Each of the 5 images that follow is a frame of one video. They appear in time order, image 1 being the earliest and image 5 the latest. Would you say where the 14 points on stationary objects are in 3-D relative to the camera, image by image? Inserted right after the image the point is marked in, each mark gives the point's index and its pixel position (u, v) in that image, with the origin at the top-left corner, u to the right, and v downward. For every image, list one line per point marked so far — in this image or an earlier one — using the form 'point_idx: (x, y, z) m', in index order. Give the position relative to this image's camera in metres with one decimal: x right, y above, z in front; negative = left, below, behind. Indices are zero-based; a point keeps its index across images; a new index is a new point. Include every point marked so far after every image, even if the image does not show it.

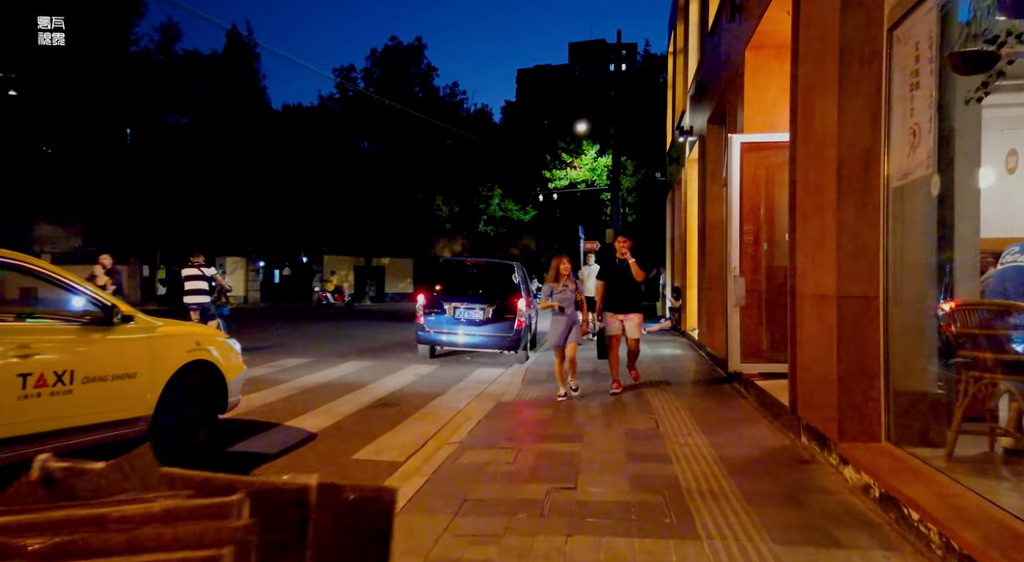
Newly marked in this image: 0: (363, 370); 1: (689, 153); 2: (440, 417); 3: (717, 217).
0: (-2.5, -1.5, +12.3) m
1: (+3.8, +2.8, +16.1) m
2: (-0.8, -1.5, +8.5) m
3: (+3.4, +1.0, +12.3) m
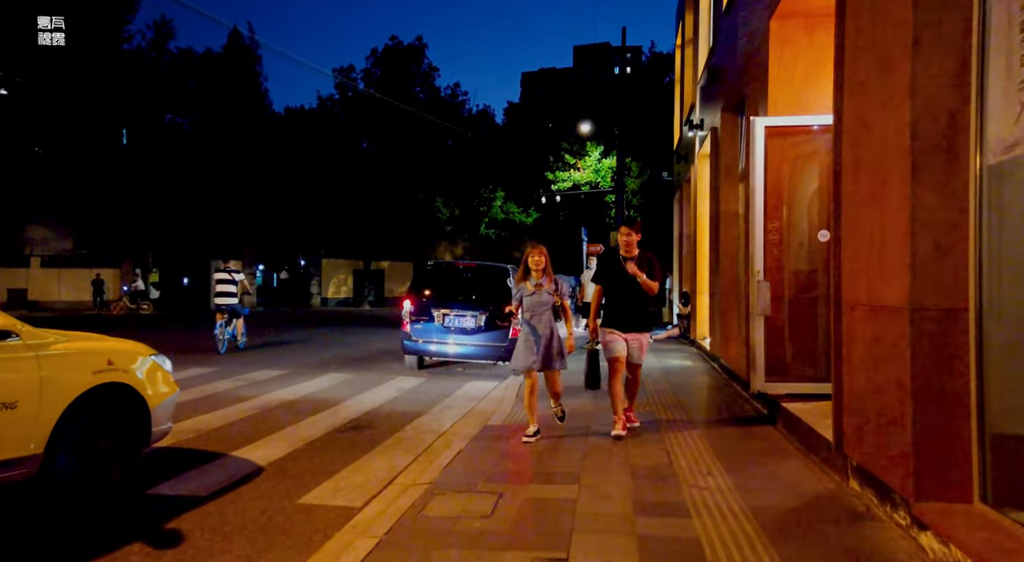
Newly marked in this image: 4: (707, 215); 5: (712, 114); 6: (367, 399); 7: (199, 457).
0: (-2.6, -1.5, +11.2) m
1: (+3.8, +2.7, +15.0) m
2: (-0.9, -1.6, +7.3) m
3: (+3.3, +1.0, +11.1) m
4: (+3.8, +1.3, +14.5) m
5: (+3.4, +2.8, +12.7) m
6: (-1.9, -1.6, +9.8) m
7: (-2.8, -1.5, +6.5) m
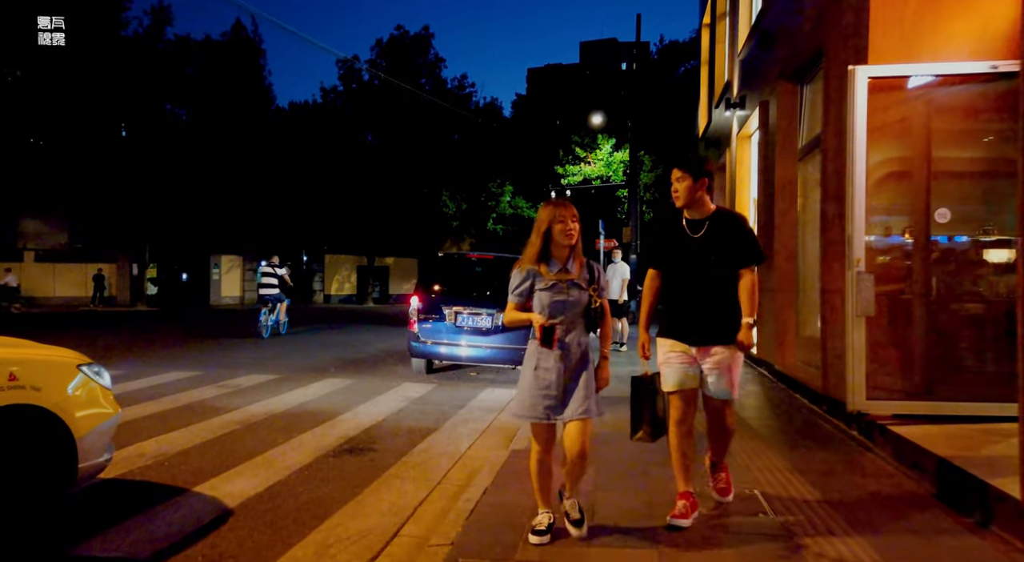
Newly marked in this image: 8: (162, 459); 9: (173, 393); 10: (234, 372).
0: (-2.3, -1.4, +9.8) m
1: (+4.1, +2.7, +13.5) m
2: (-0.7, -1.5, +5.9) m
3: (+3.6, +1.0, +9.7) m
4: (+4.2, +1.3, +13.1) m
5: (+3.7, +2.9, +11.3) m
6: (-1.6, -1.5, +8.4) m
7: (-2.5, -1.5, +5.1) m
8: (-2.8, -1.4, +6.0) m
9: (-4.2, -1.4, +9.2) m
10: (-4.2, -1.4, +11.3) m
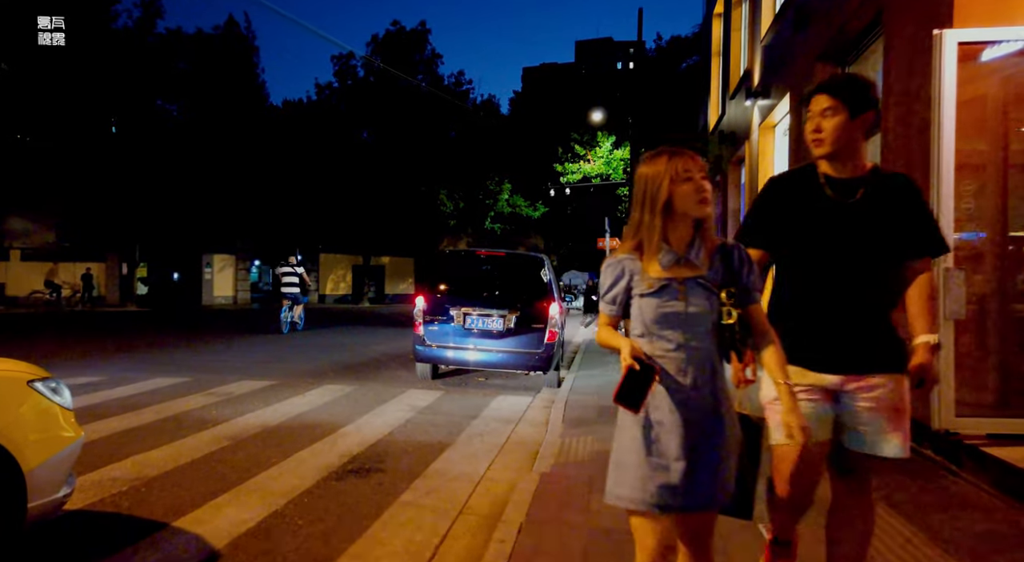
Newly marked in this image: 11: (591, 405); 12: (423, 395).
0: (-2.1, -1.4, +9.0) m
1: (+4.3, +2.8, +12.8) m
2: (-0.5, -1.5, +5.1) m
3: (+3.8, +1.1, +8.9) m
4: (+4.3, +1.4, +12.3) m
5: (+3.9, +2.9, +10.5) m
6: (-1.4, -1.5, +7.6) m
7: (-2.3, -1.4, +4.3) m
8: (-2.6, -1.4, +5.2) m
9: (-4.0, -1.4, +8.4) m
10: (-4.0, -1.4, +10.5) m
11: (+0.9, -1.4, +8.6) m
12: (-1.2, -1.5, +9.7) m
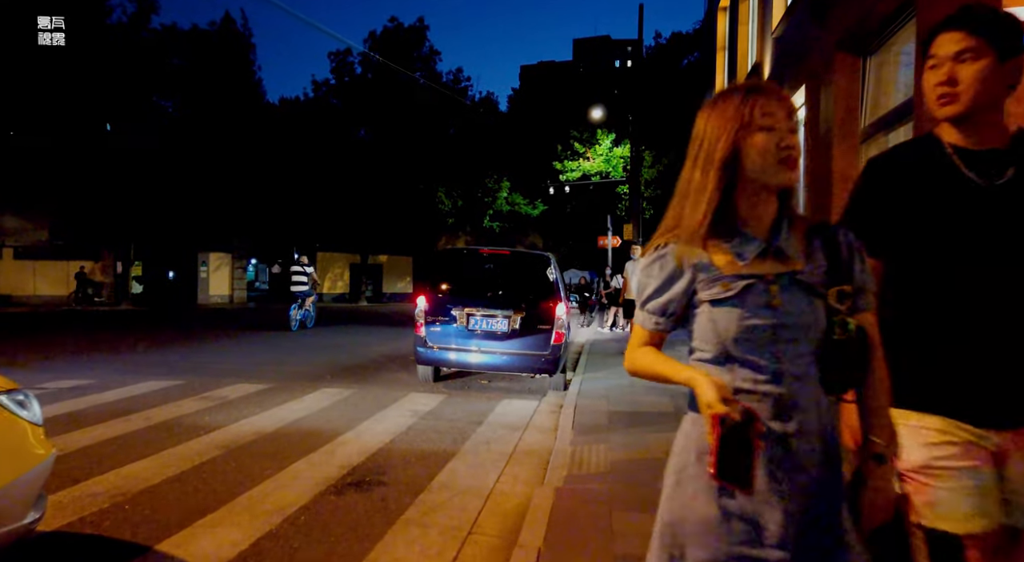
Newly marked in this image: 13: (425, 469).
0: (-2.0, -1.4, +8.6) m
1: (+4.3, +2.8, +12.4) m
2: (-0.4, -1.5, +4.7) m
3: (+3.8, +1.1, +8.6) m
4: (+4.4, +1.4, +12.0) m
5: (+4.0, +2.9, +10.1) m
6: (-1.4, -1.5, +7.2) m
7: (-2.2, -1.4, +3.9) m
8: (-2.5, -1.4, +4.9) m
9: (-3.9, -1.4, +8.0) m
10: (-4.0, -1.4, +10.1) m
11: (+1.0, -1.4, +8.2) m
12: (-1.1, -1.5, +9.3) m
13: (-0.7, -1.5, +6.0) m
